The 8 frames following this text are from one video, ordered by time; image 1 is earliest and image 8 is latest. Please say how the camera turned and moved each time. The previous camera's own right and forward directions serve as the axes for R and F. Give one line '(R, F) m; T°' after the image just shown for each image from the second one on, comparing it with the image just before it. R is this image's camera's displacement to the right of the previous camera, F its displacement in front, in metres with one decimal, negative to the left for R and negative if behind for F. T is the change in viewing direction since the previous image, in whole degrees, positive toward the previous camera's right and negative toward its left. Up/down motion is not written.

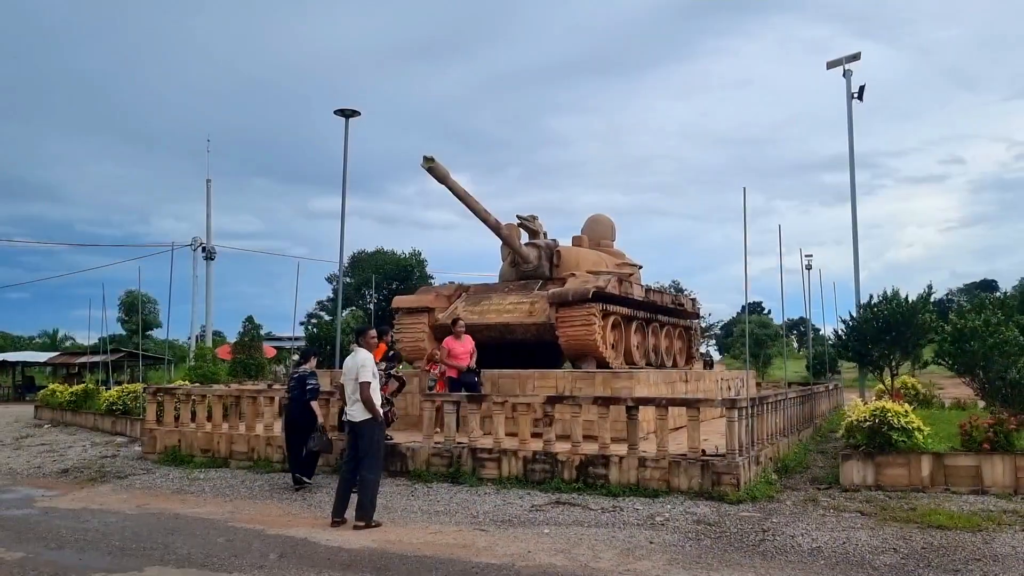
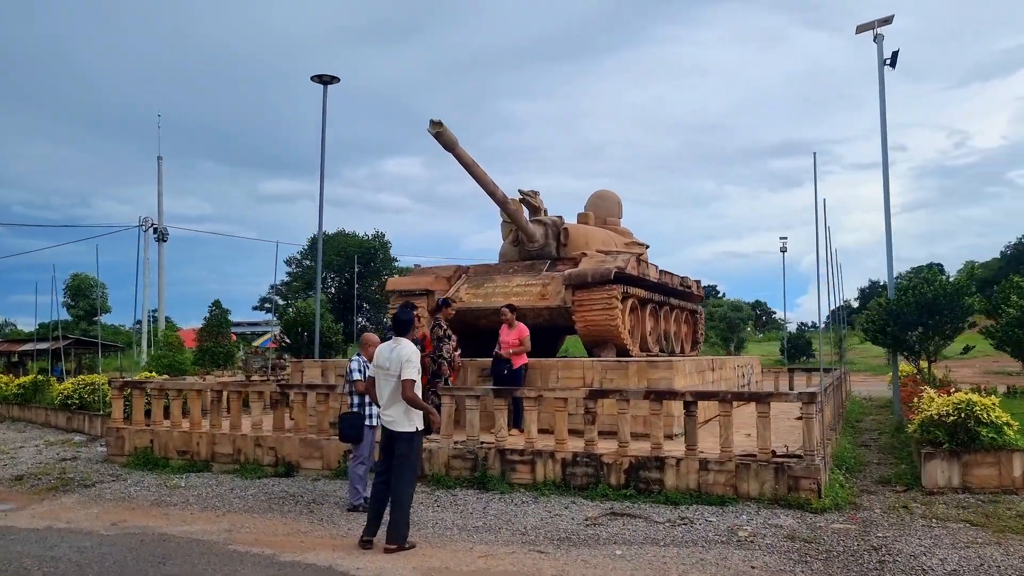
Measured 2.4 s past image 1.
(-0.8, +1.3) m; +3°
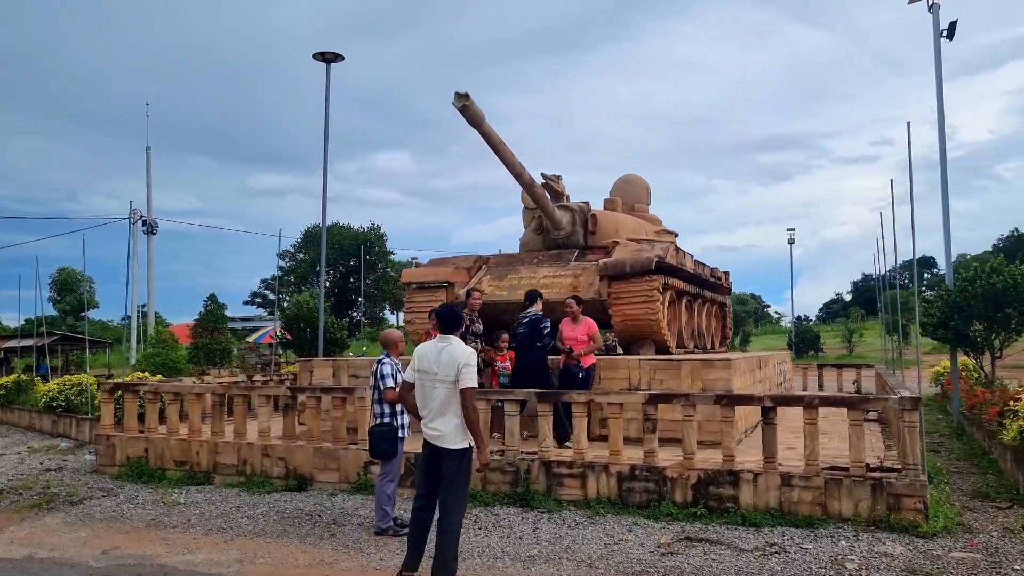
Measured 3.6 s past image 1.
(-0.5, +1.1) m; +1°
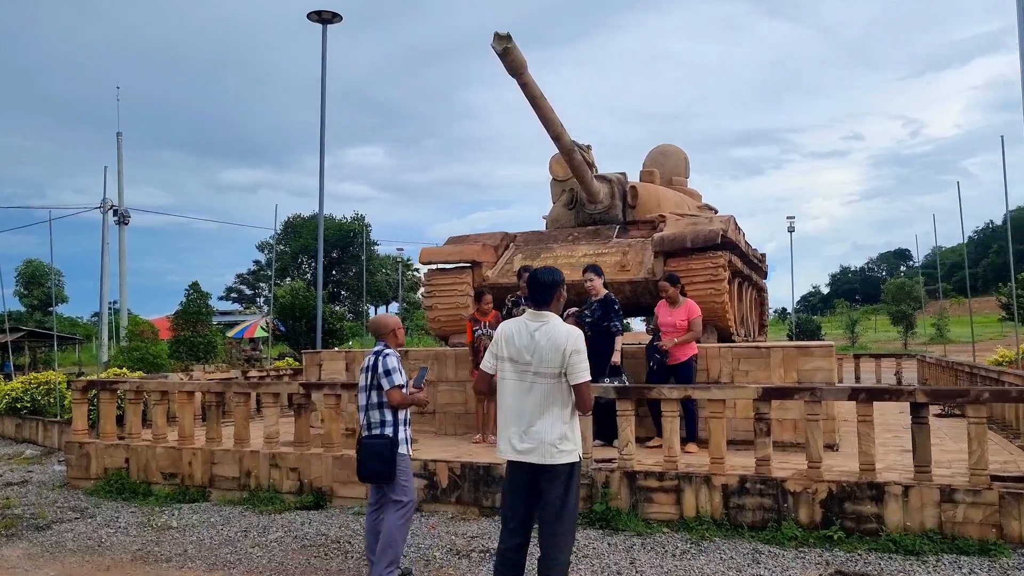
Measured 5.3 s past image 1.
(-0.7, +1.5) m; +2°
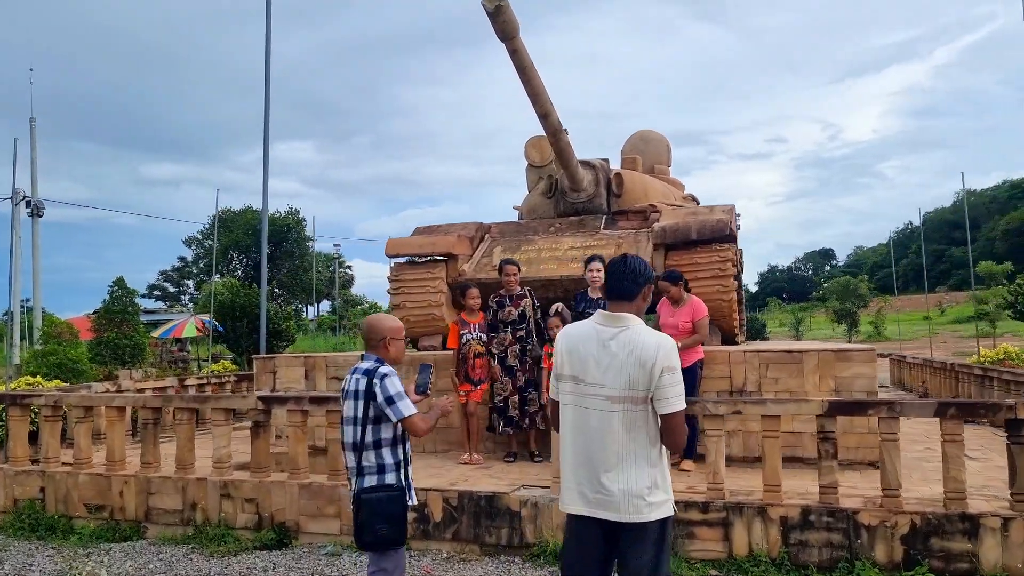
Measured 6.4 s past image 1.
(-0.5, +1.1) m; +5°
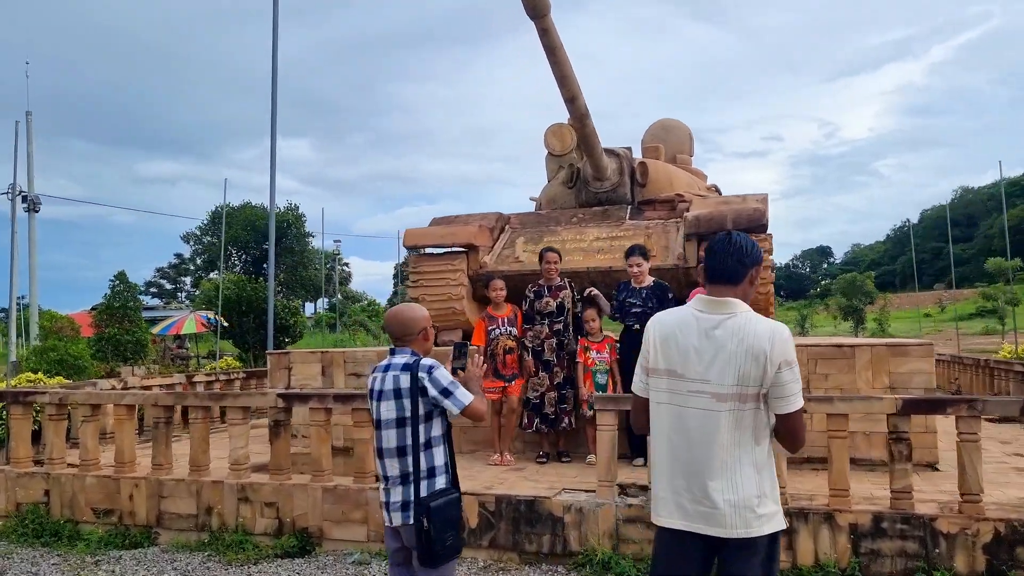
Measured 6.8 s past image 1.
(-0.3, +0.4) m; 0°
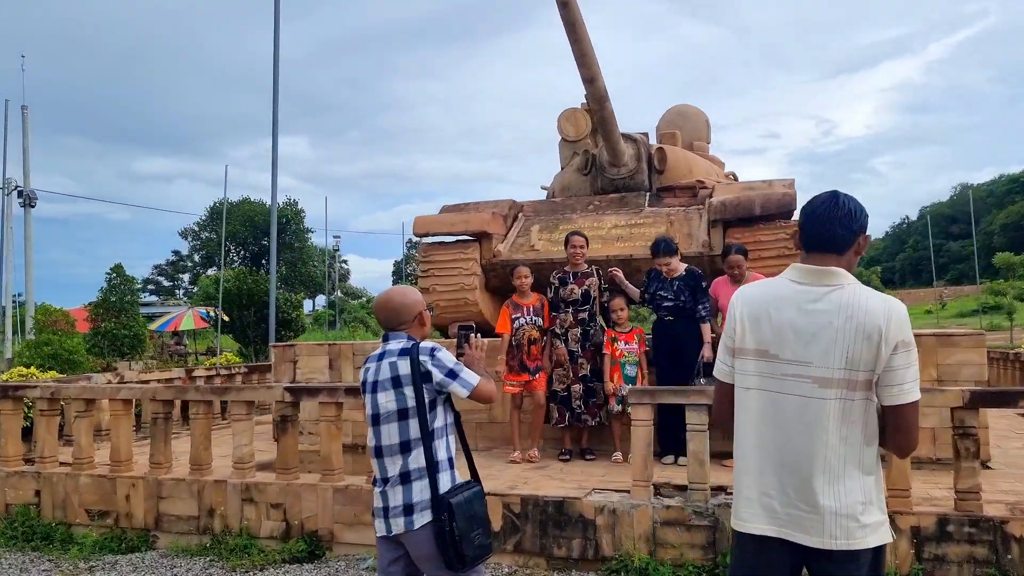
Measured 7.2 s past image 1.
(-0.2, +0.4) m; 0°
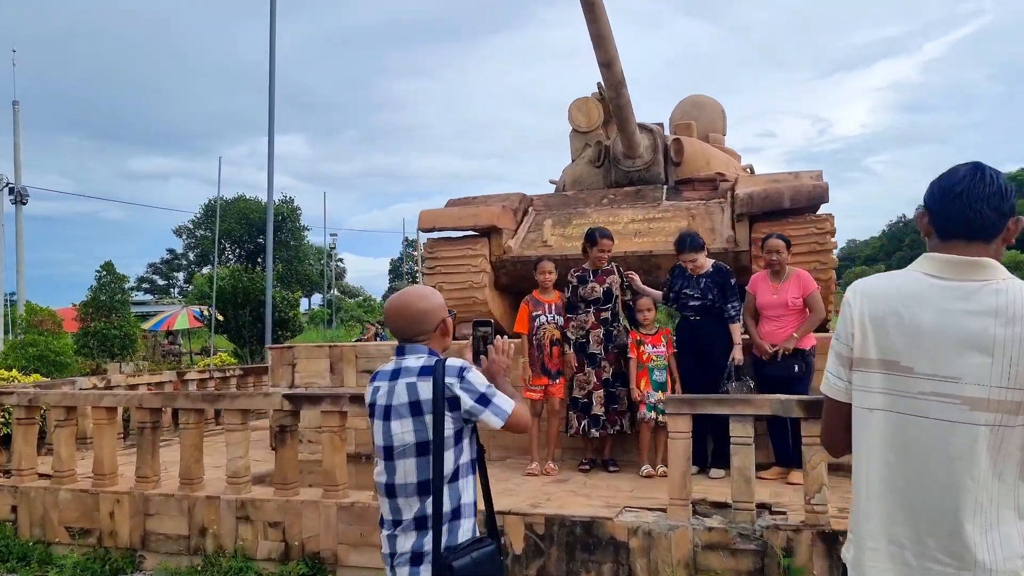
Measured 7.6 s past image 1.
(-0.1, +0.5) m; 0°
